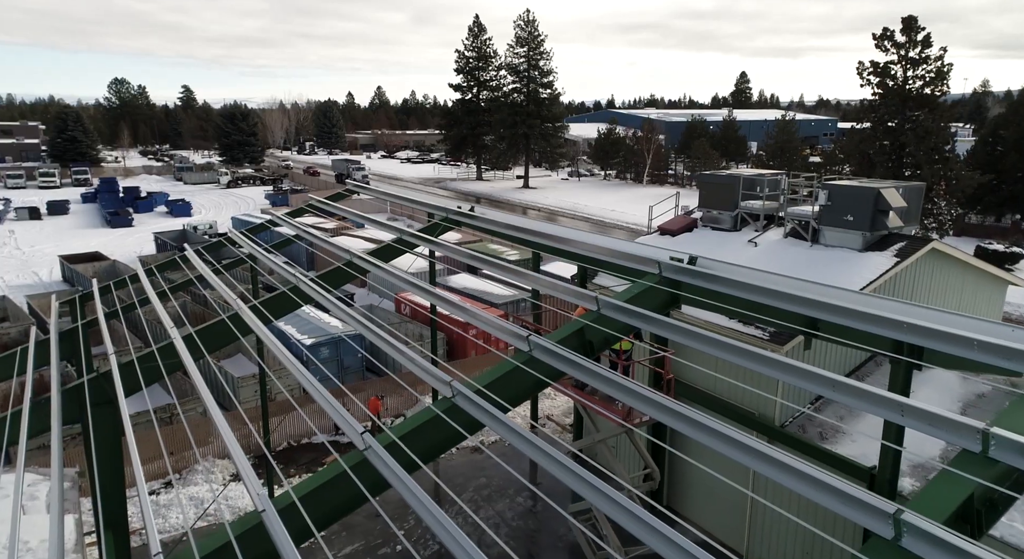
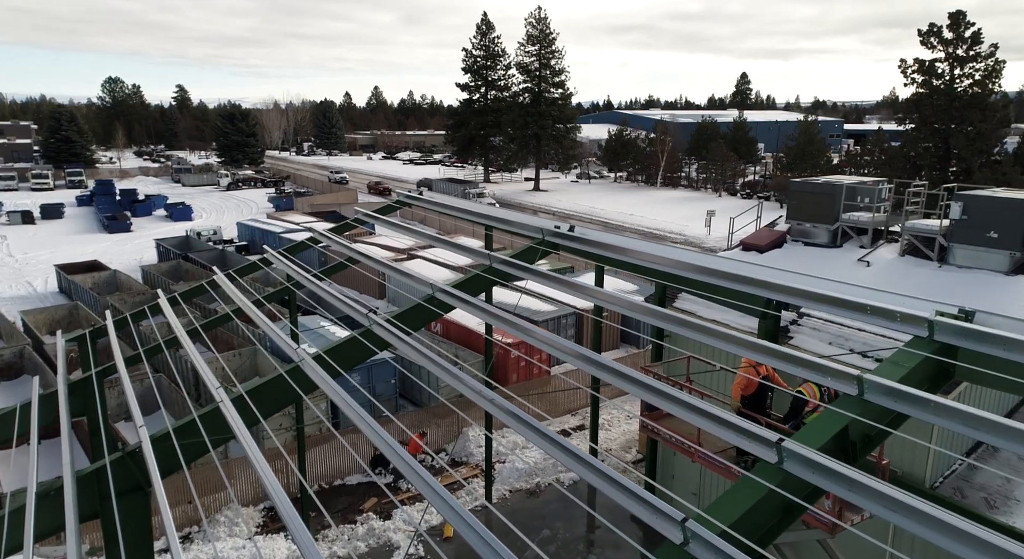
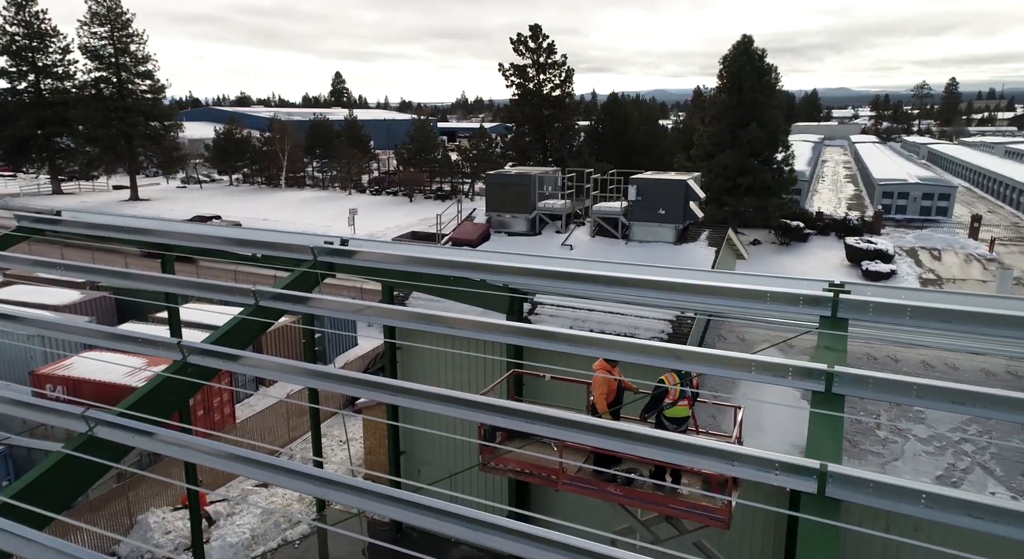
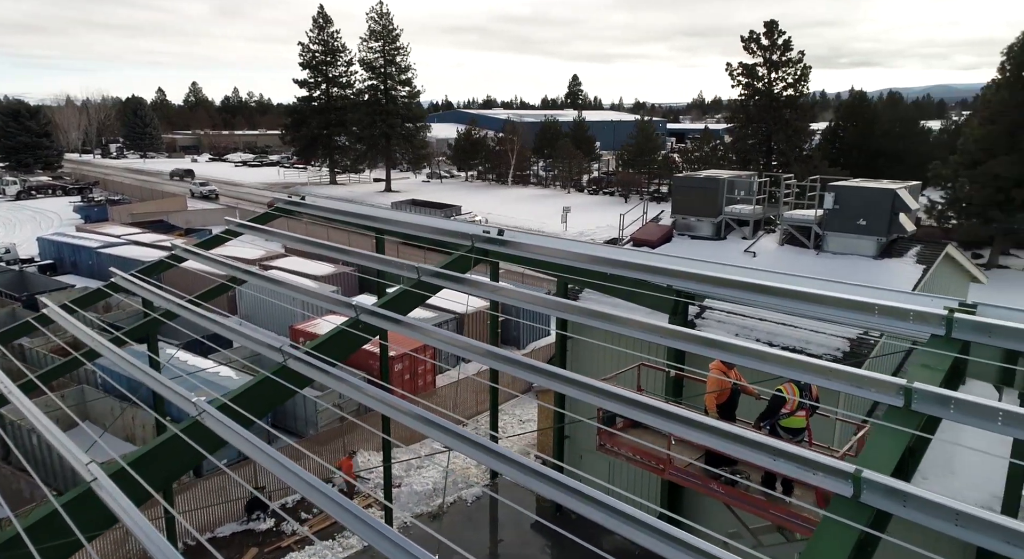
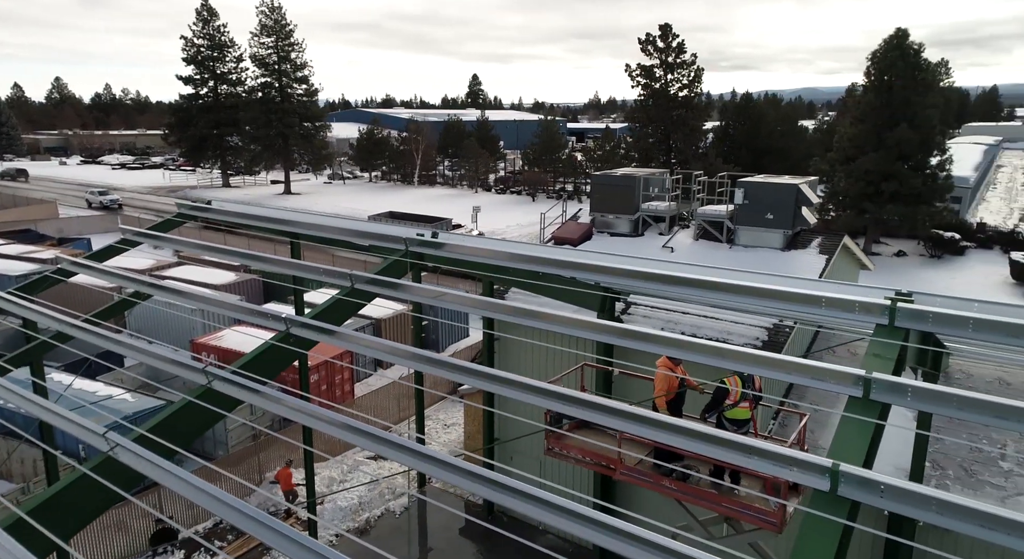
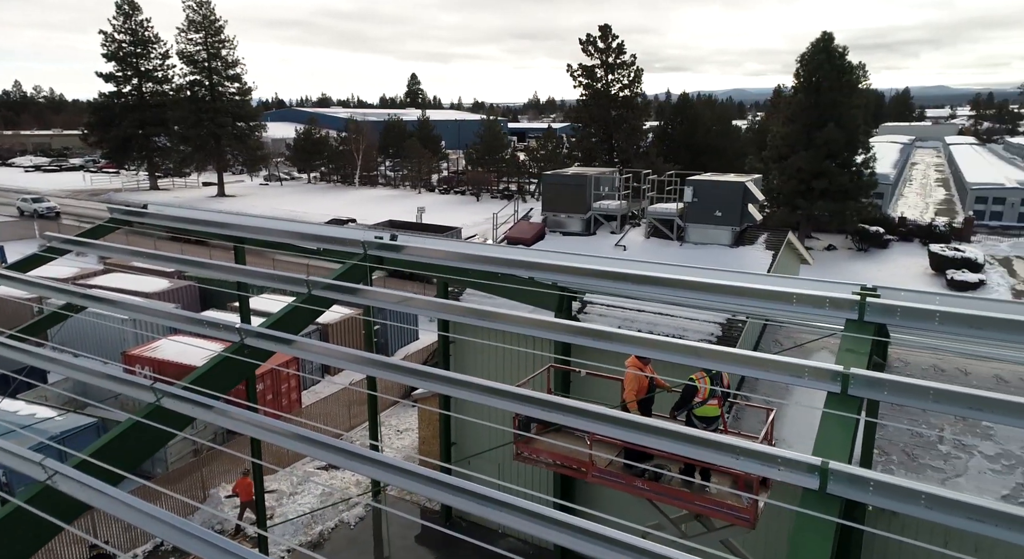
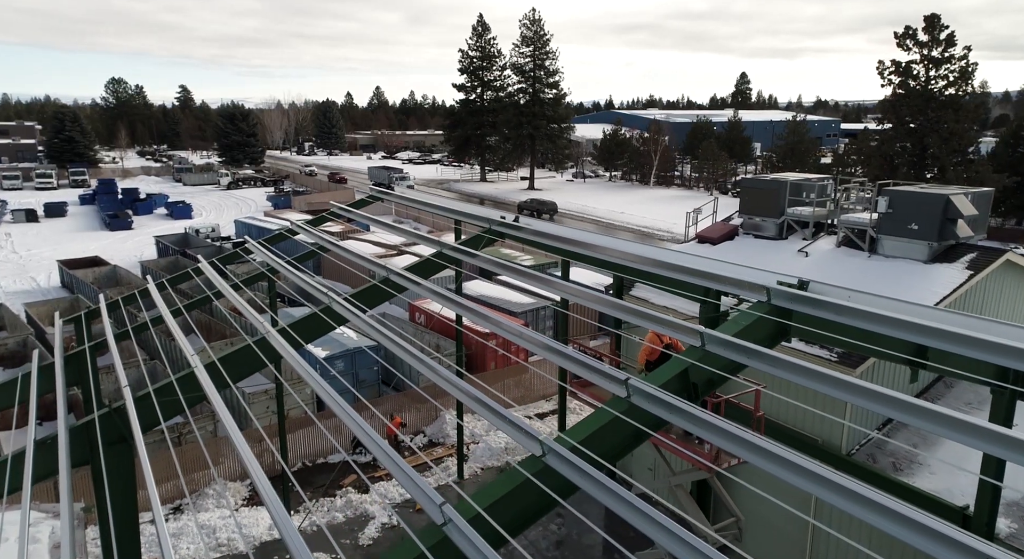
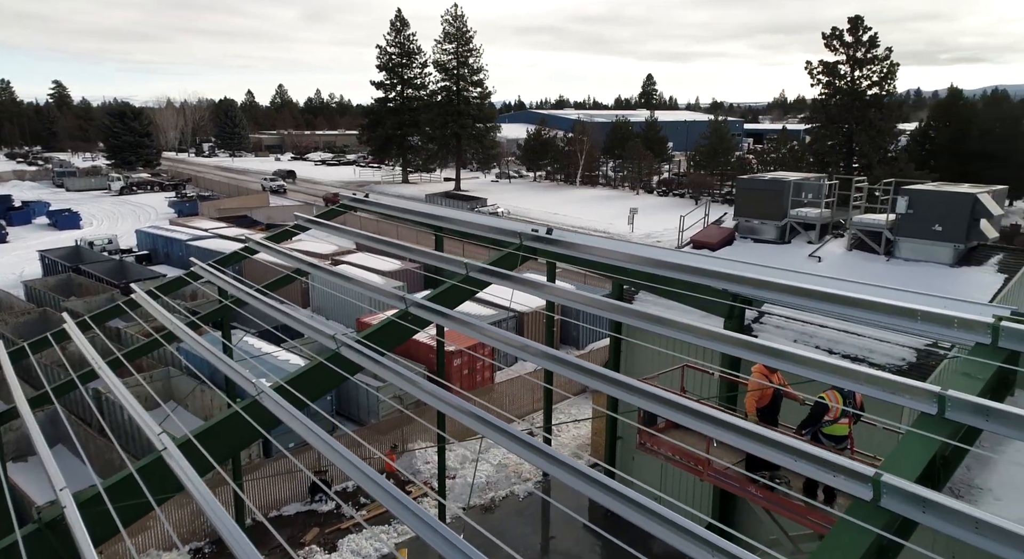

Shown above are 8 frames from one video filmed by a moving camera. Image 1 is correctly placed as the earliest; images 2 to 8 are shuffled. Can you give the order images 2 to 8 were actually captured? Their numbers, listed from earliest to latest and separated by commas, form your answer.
7, 2, 8, 4, 5, 6, 3
